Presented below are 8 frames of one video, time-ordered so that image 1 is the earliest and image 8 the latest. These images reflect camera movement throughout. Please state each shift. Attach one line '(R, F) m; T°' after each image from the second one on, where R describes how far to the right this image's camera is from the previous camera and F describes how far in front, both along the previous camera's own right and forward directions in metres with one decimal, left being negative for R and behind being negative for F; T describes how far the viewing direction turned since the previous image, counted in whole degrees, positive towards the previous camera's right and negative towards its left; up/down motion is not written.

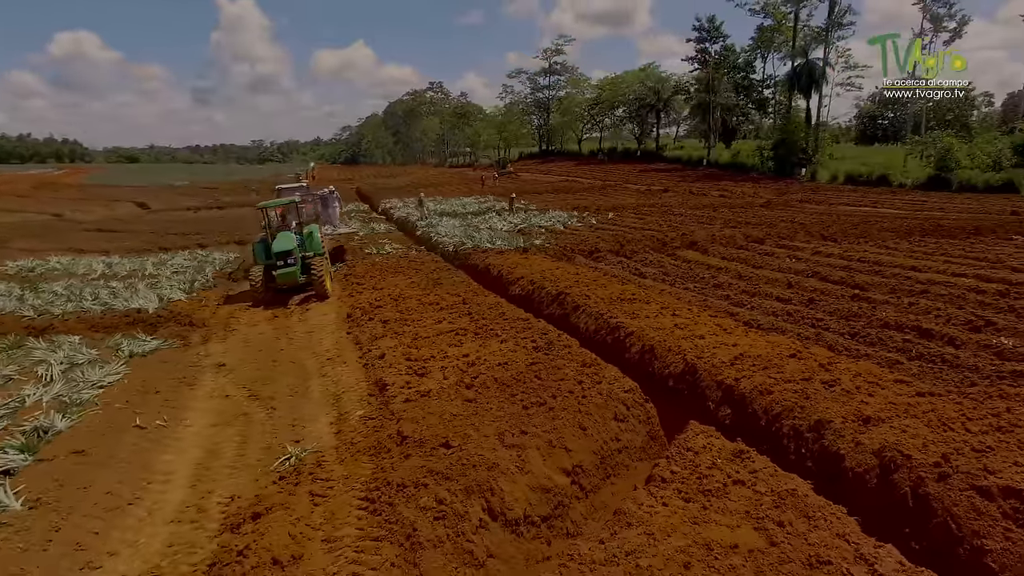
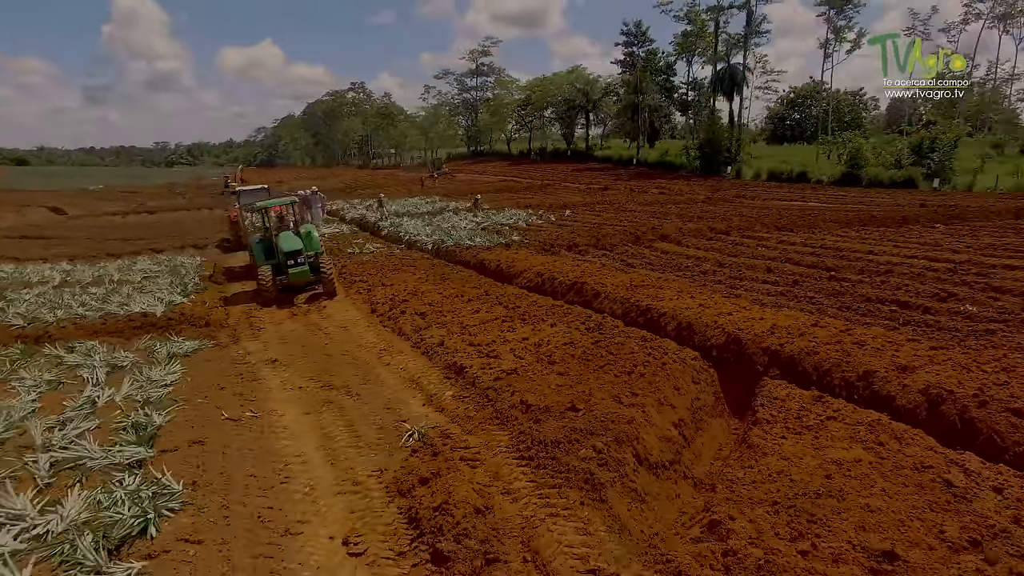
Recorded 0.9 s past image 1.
(-1.6, -0.6) m; +8°
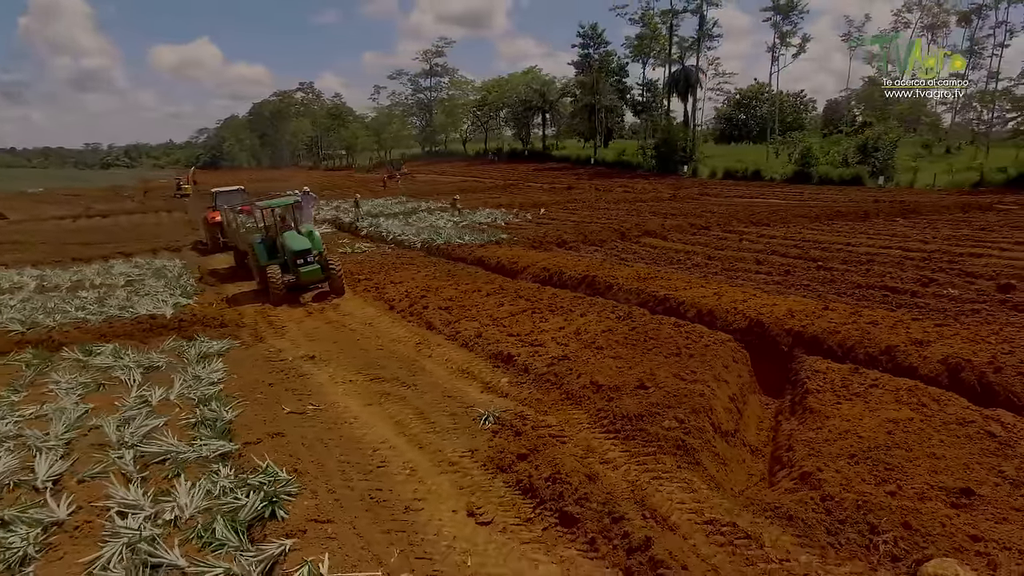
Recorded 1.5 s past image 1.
(-1.1, -0.3) m; +5°
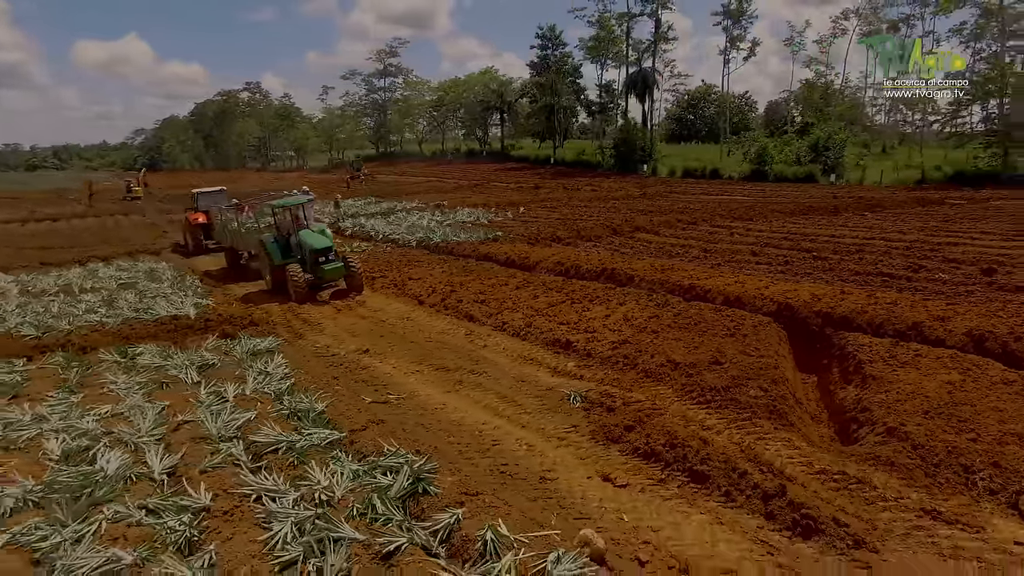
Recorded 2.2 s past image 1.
(-1.4, -0.3) m; +5°
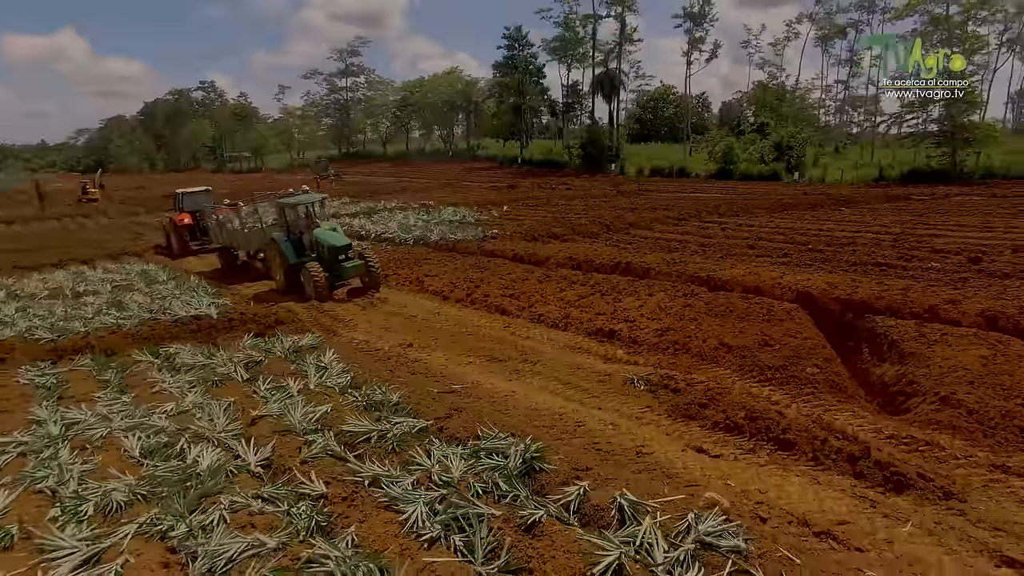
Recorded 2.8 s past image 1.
(-1.2, -0.3) m; +4°
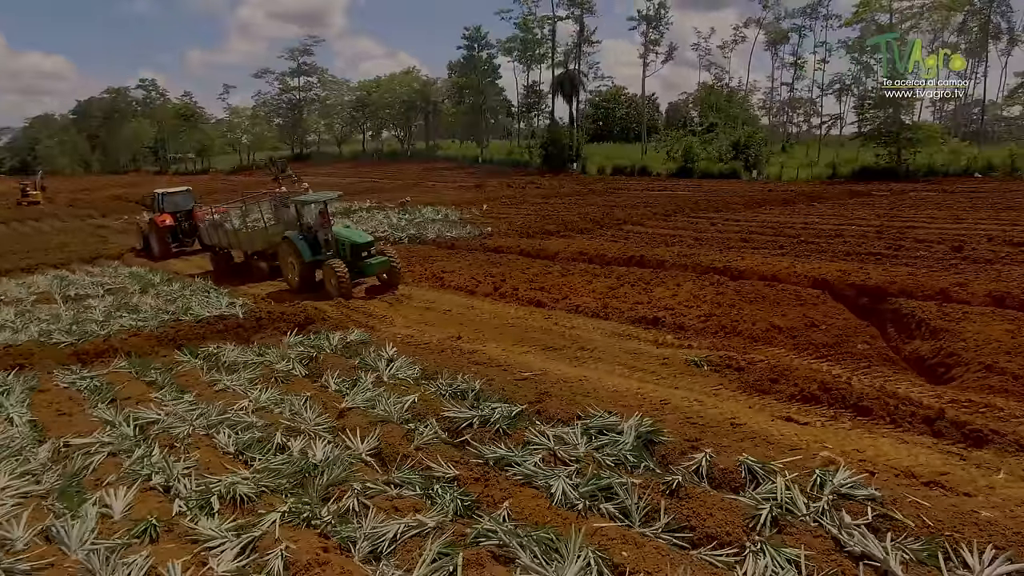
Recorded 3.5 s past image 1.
(-1.4, -0.2) m; +5°
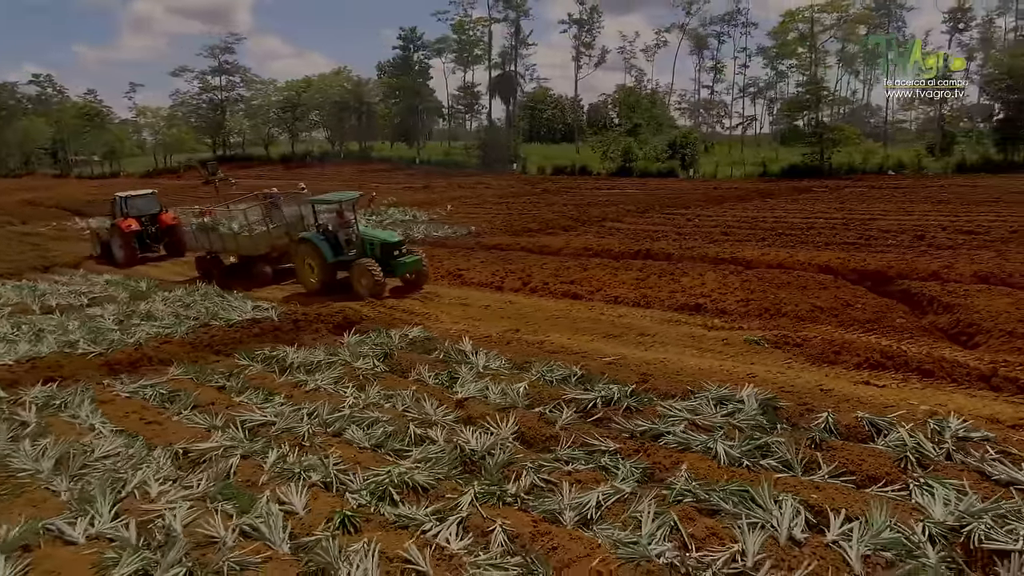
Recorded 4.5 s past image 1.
(-2.0, -0.3) m; +8°
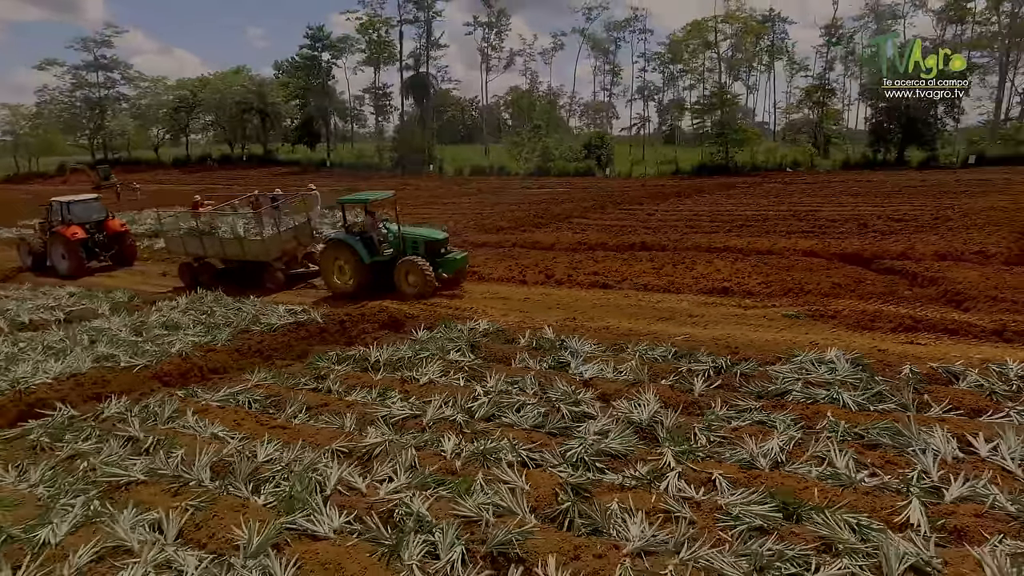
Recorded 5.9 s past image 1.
(-2.6, -0.3) m; +11°
